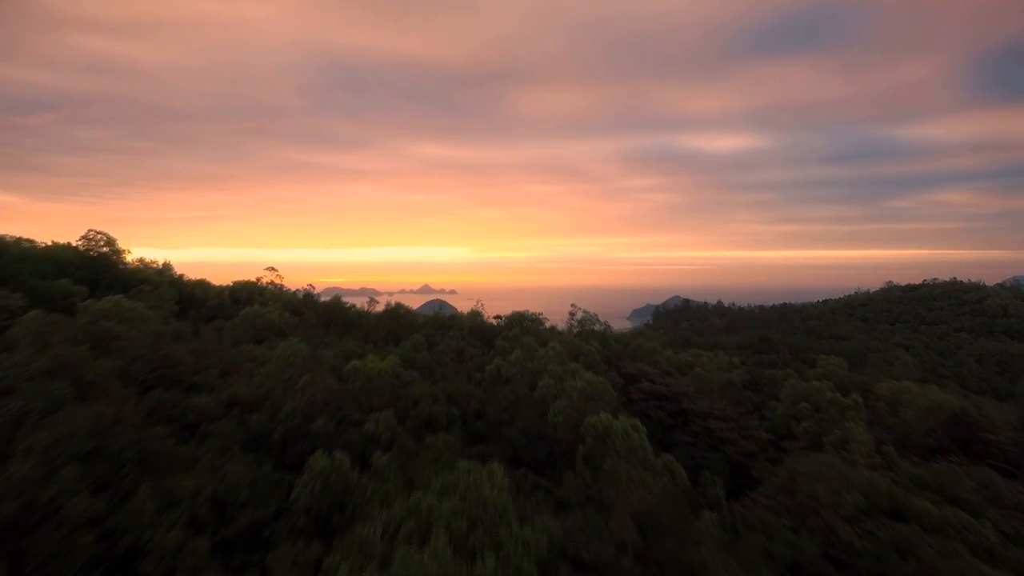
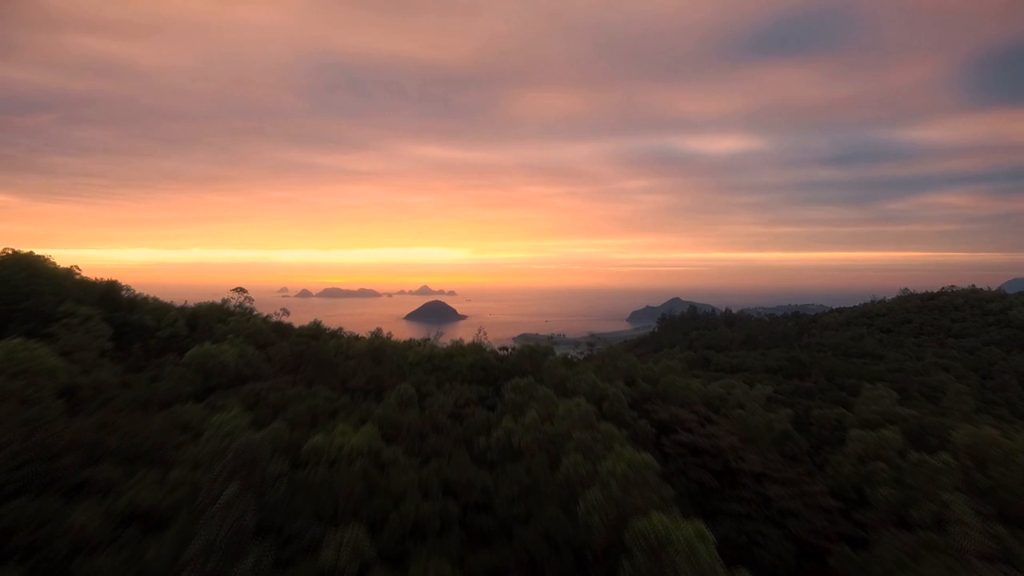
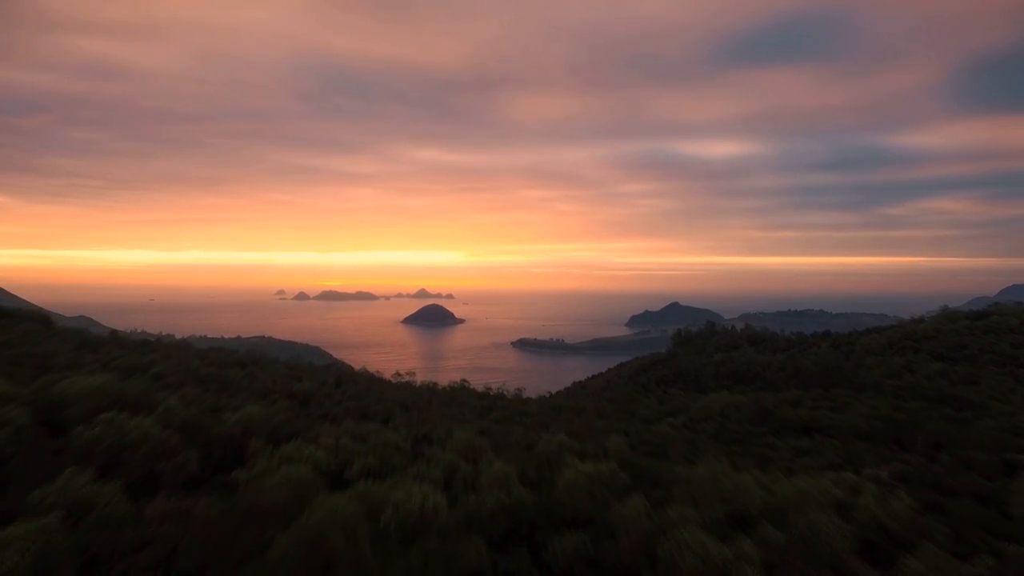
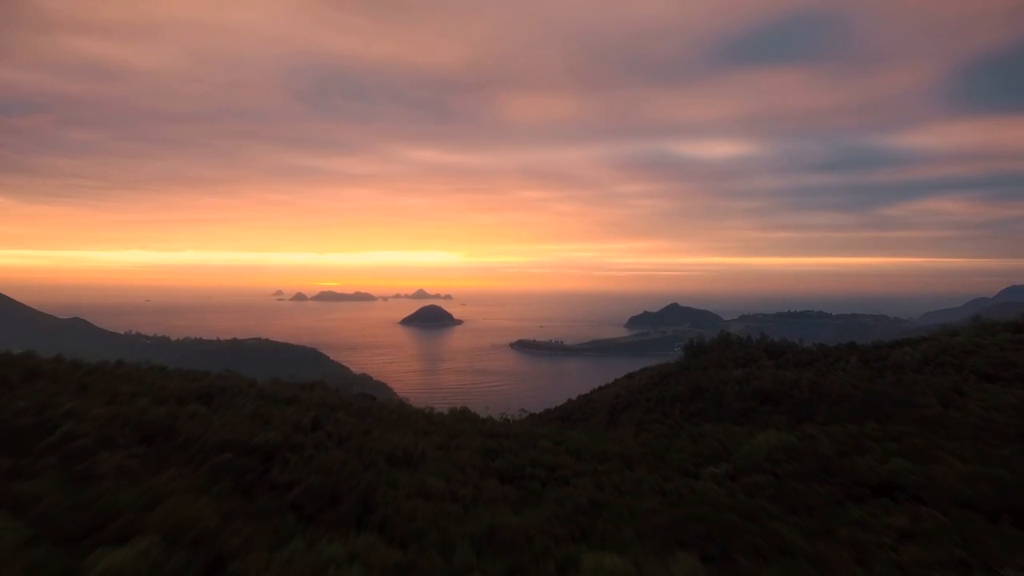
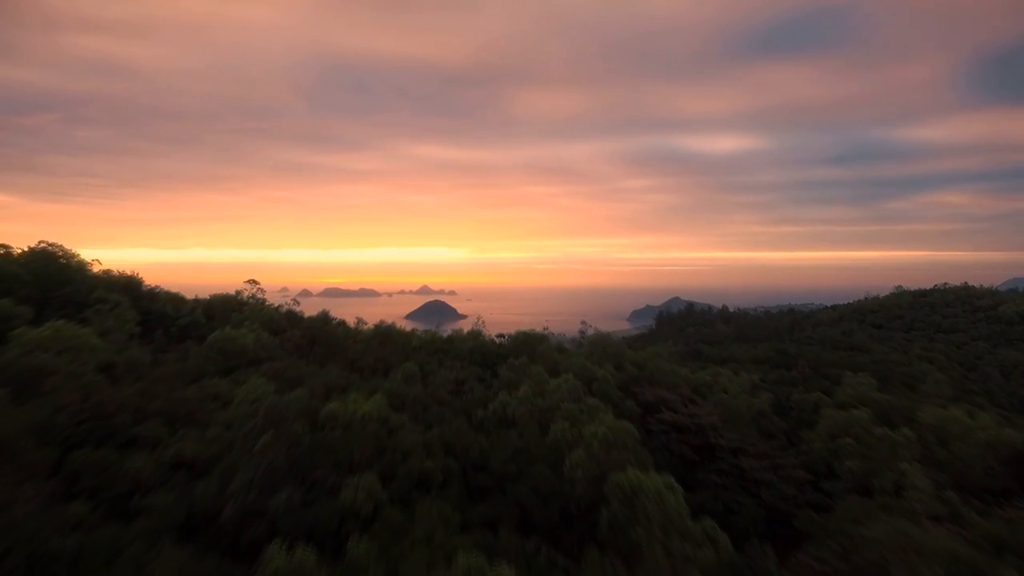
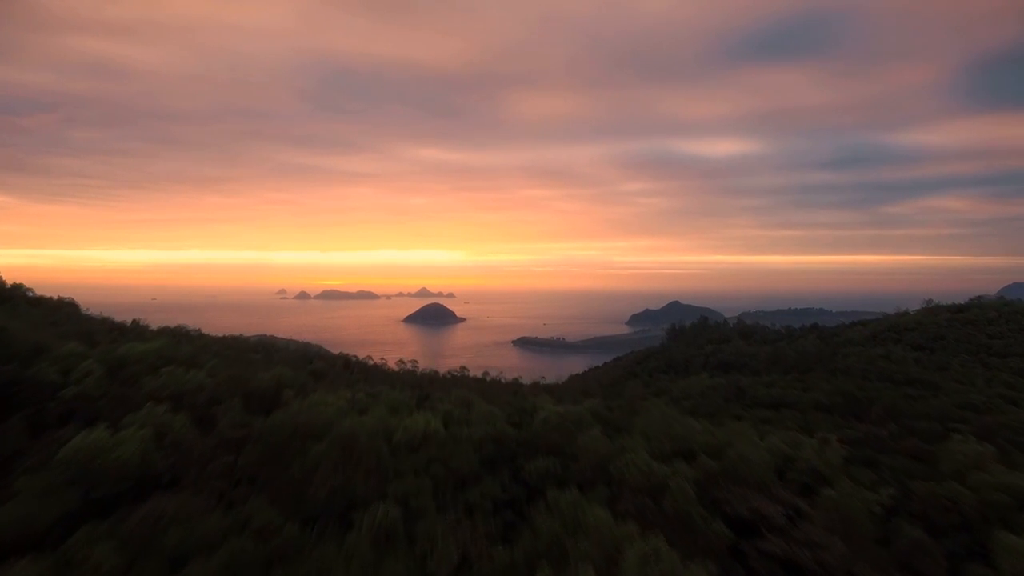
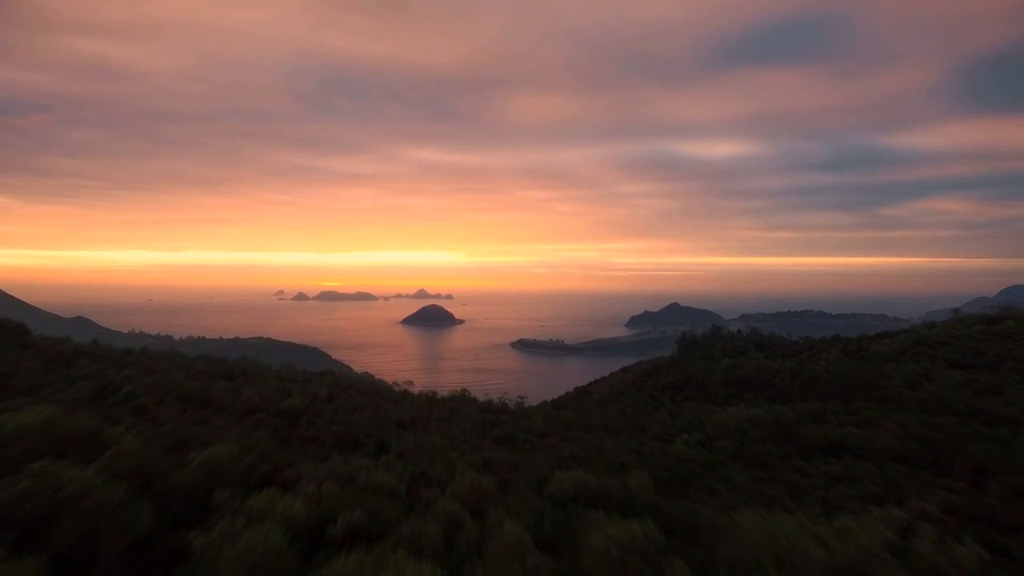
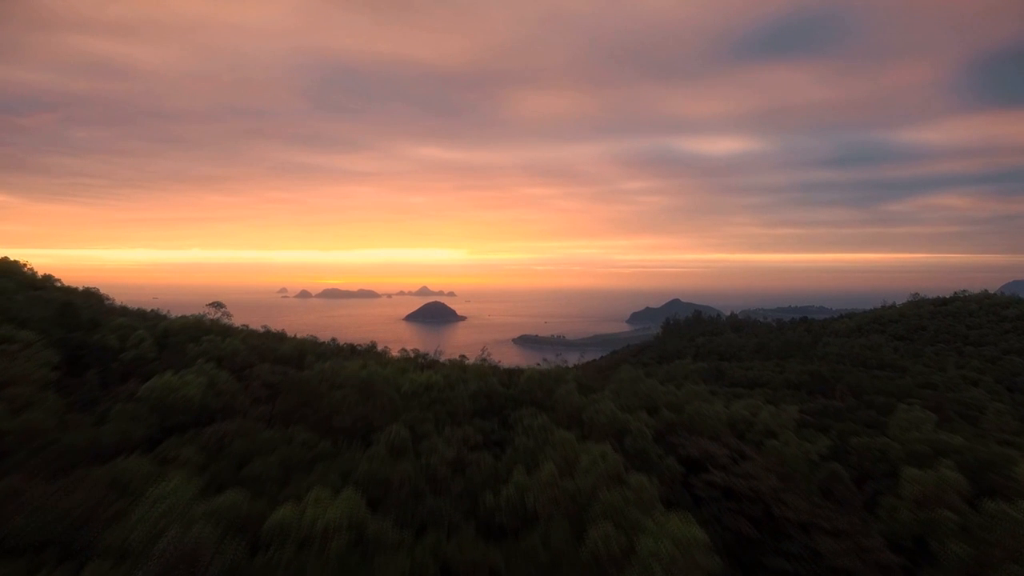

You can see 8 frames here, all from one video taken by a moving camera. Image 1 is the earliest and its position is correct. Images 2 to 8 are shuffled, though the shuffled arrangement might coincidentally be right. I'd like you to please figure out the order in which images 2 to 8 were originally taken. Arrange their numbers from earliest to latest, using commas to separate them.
5, 2, 8, 6, 3, 7, 4
